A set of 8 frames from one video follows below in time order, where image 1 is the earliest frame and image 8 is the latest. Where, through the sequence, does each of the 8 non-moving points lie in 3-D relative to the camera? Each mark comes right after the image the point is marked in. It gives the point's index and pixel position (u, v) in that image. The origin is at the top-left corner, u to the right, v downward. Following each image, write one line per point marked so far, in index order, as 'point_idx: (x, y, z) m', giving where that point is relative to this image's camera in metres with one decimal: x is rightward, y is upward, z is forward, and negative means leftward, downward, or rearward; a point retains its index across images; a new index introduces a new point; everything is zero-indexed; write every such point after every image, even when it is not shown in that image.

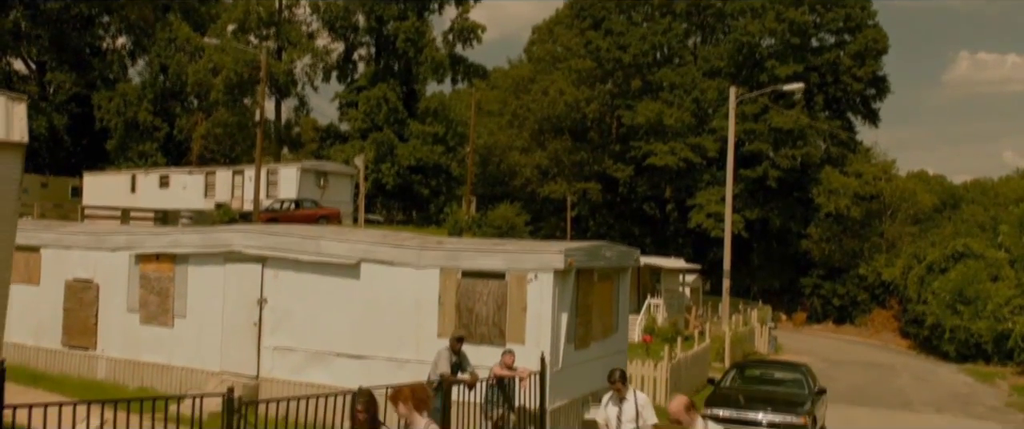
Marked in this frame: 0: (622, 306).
0: (+1.7, -1.4, +15.9) m
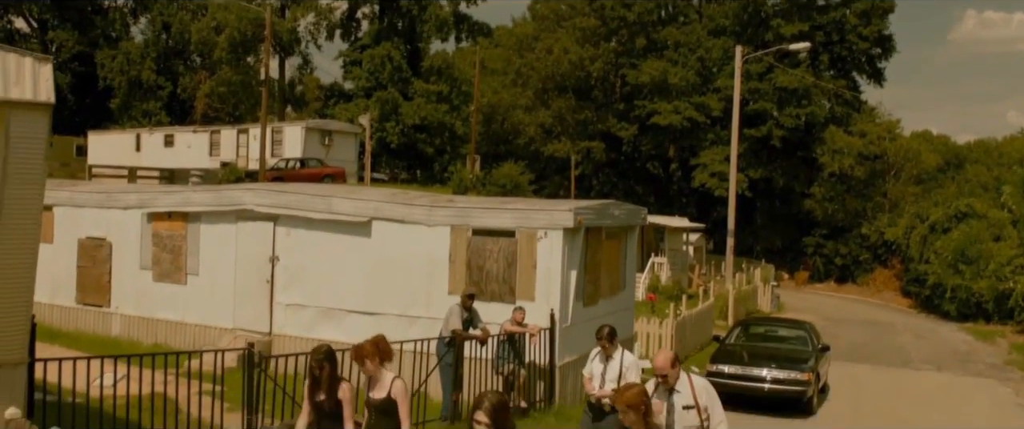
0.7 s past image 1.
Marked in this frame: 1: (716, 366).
0: (+1.9, -0.8, +16.1) m
1: (+3.3, -2.4, +16.1) m
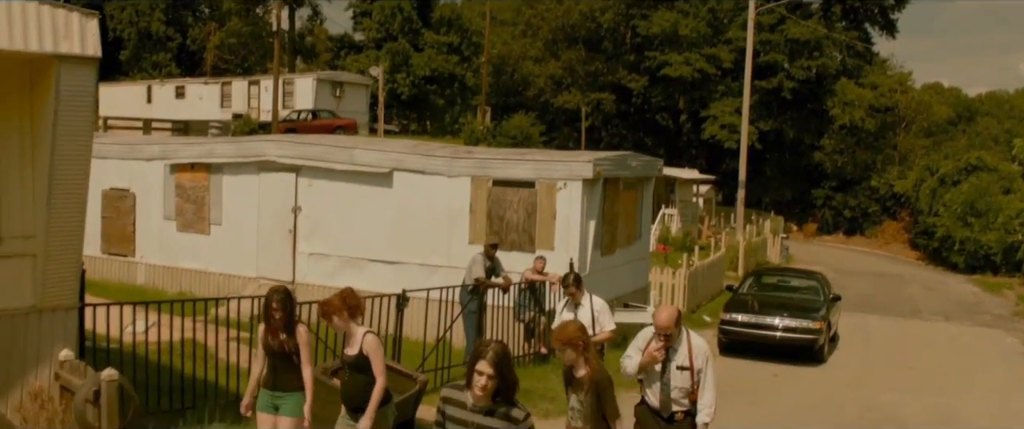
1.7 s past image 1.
0: (+2.2, 0.0, +16.4) m
1: (+3.6, -1.6, +16.4) m
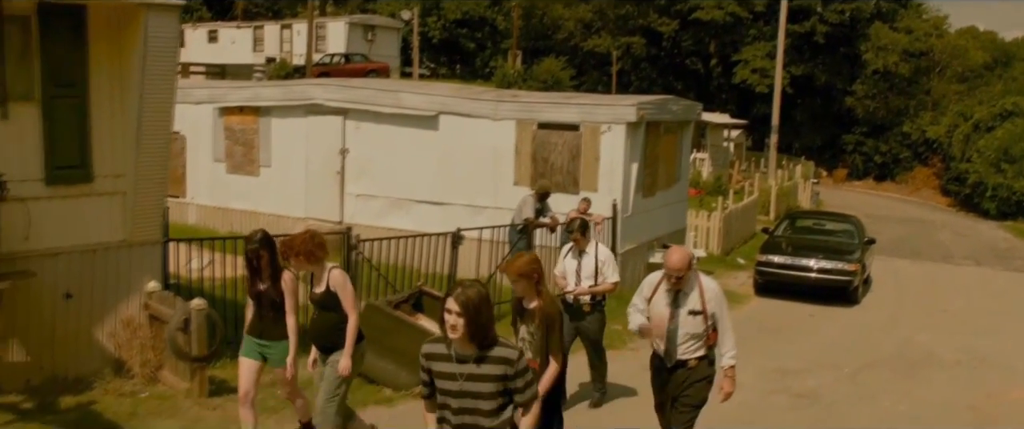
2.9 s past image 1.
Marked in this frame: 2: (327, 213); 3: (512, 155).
0: (+2.9, +1.0, +16.7) m
1: (+4.3, -0.7, +16.8) m
2: (-3.1, 0.0, +16.5) m
3: (0.0, +0.9, +14.7) m
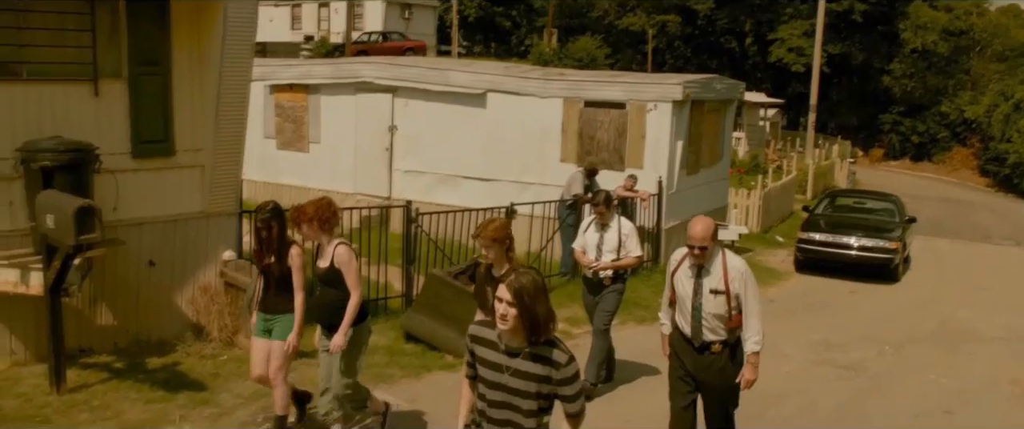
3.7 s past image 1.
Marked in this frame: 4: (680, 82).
0: (+3.6, +1.3, +16.9) m
1: (+5.0, -0.3, +17.0) m
2: (-2.3, +0.4, +16.9) m
3: (+0.7, +1.2, +15.0) m
4: (+2.4, +1.9, +14.2) m
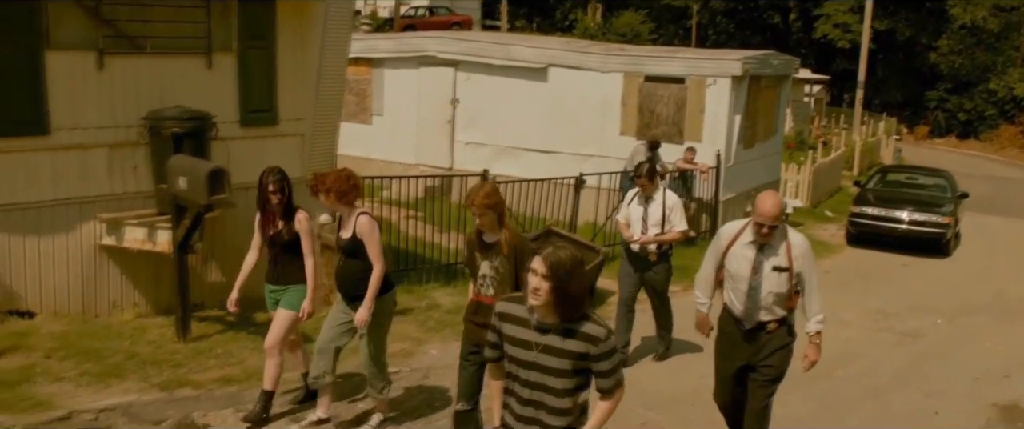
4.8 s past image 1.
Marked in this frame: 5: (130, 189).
0: (+4.6, +1.8, +17.2) m
1: (+6.0, +0.1, +17.3) m
2: (-1.3, +1.0, +17.5) m
3: (+1.6, +1.7, +15.4) m
4: (+3.3, +2.3, +14.5) m
5: (-3.0, +0.2, +7.7) m
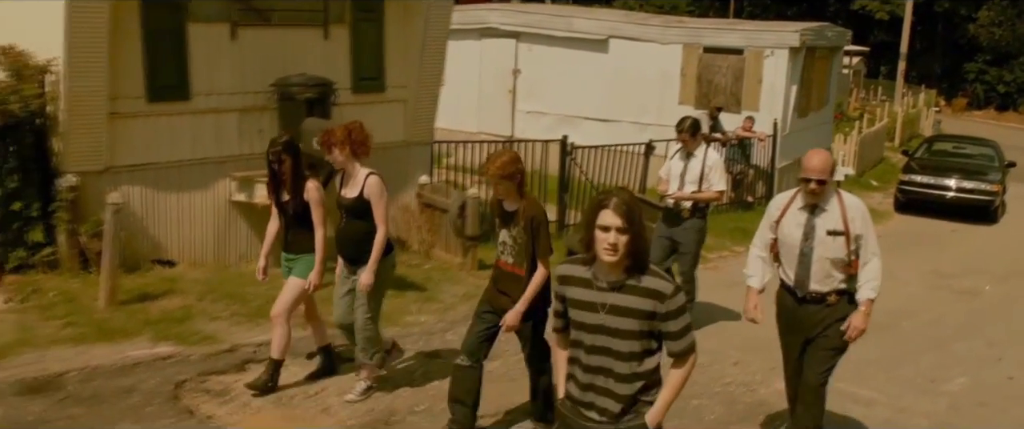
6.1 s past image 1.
0: (+5.7, +2.4, +17.6) m
1: (+7.1, +0.7, +17.8) m
2: (-0.3, +1.6, +18.1) m
3: (+2.7, +2.2, +15.9) m
4: (+4.3, +2.8, +15.0) m
5: (-2.2, +0.5, +8.4) m
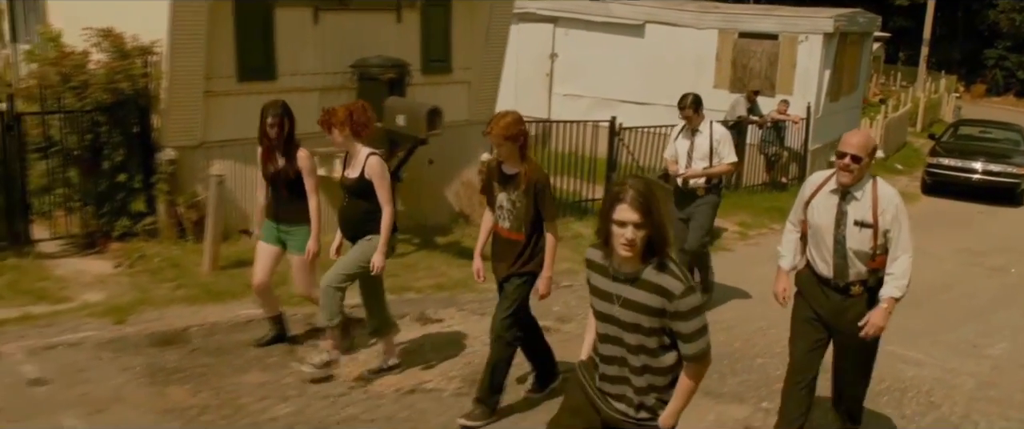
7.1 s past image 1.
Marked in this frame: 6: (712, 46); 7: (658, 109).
0: (+6.4, +2.7, +18.0) m
1: (+7.8, +1.0, +18.2) m
2: (+0.4, +1.9, +18.6) m
3: (+3.3, +2.5, +16.4) m
4: (+4.9, +3.1, +15.4) m
5: (-1.6, +0.8, +9.0) m
6: (+3.3, +2.8, +16.3) m
7: (+2.5, +1.8, +17.1) m
